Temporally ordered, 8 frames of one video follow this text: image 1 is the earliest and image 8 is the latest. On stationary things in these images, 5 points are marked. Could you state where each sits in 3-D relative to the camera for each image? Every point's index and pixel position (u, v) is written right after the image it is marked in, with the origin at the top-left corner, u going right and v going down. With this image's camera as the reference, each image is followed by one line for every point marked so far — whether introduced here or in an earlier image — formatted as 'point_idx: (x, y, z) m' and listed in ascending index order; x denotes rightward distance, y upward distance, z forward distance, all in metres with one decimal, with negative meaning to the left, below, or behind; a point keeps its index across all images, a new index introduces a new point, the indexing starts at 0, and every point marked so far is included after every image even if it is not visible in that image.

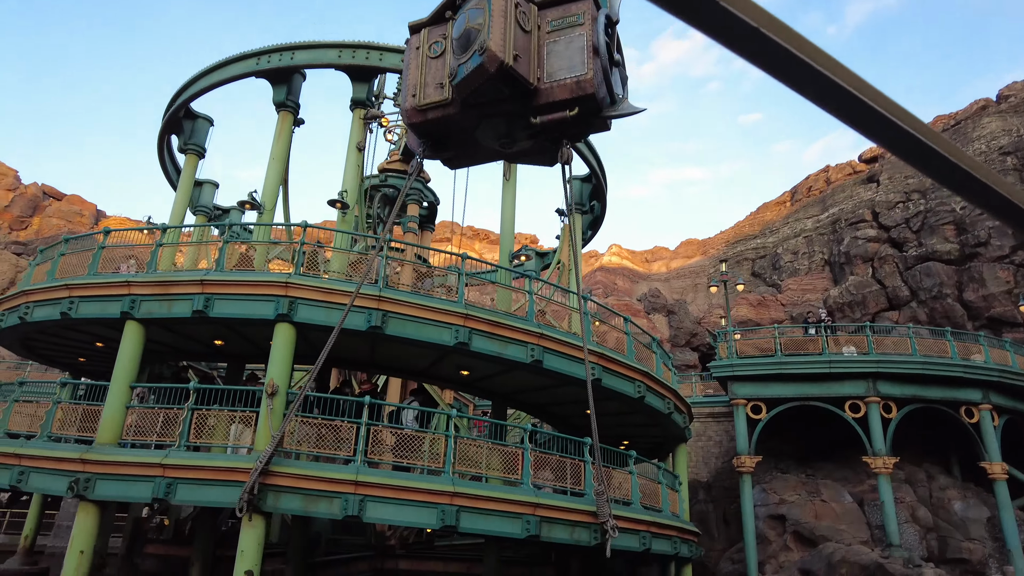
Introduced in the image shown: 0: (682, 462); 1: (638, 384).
0: (+4.9, -5.1, +18.8) m
1: (+2.9, -2.3, +15.5) m
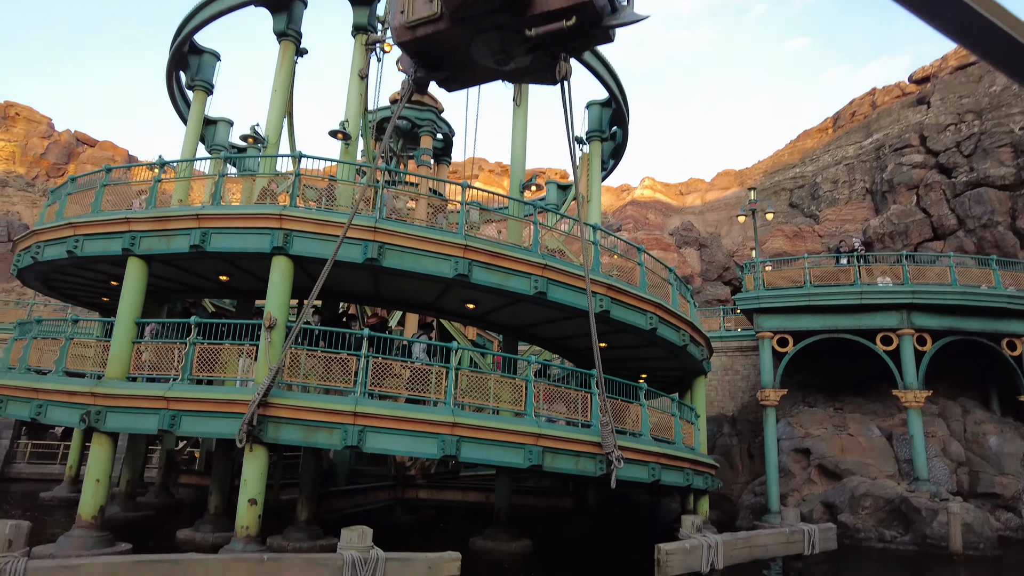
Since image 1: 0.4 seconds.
0: (+5.3, -3.1, +18.5) m
1: (+3.1, -0.6, +15.1) m
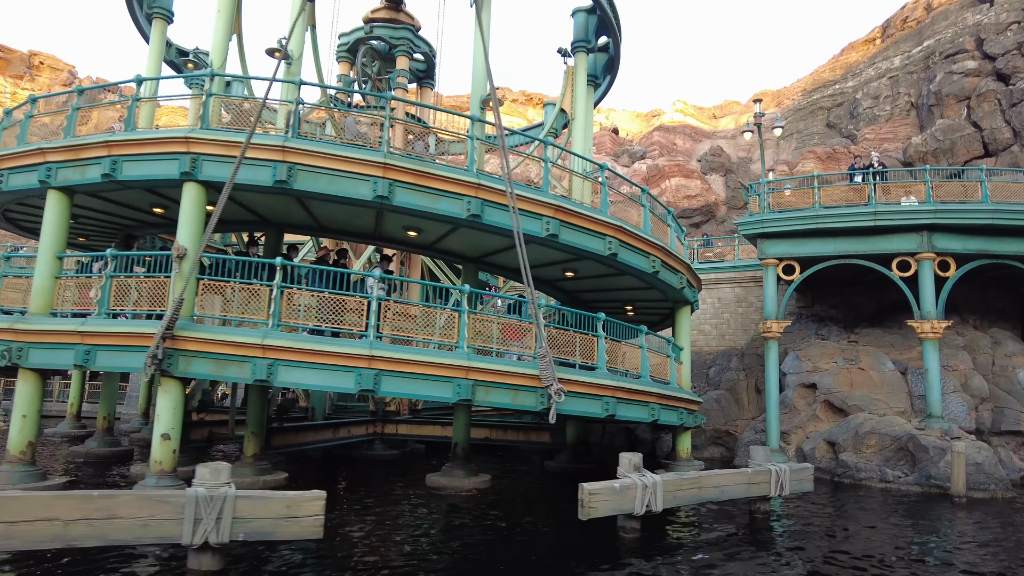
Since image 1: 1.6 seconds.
0: (+4.6, -1.1, +17.2) m
1: (+2.1, +1.0, +13.8) m
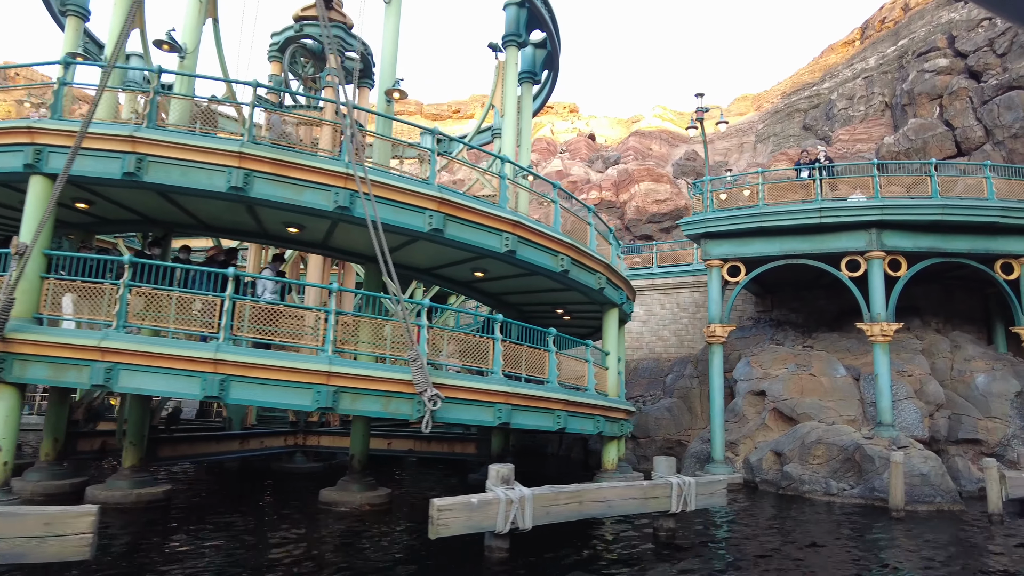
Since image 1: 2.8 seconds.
0: (+2.5, -1.1, +16.3) m
1: (-0.1, +1.0, +13.0) m
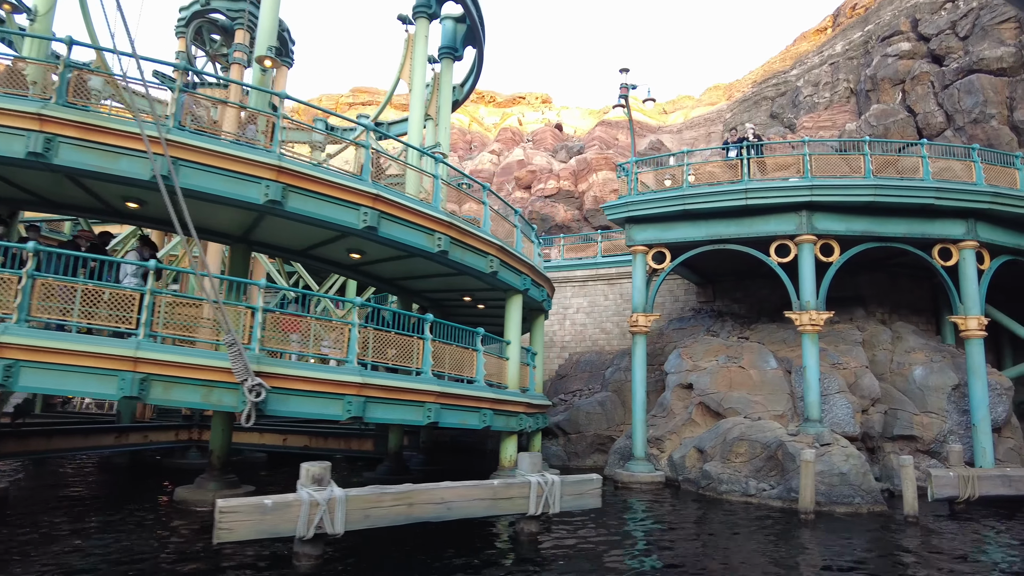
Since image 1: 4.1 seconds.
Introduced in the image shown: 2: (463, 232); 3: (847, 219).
0: (0.0, -0.8, +15.2) m
1: (-2.6, +1.4, +11.9) m
2: (-1.0, +1.2, +13.1) m
3: (+8.8, +1.8, +16.8) m
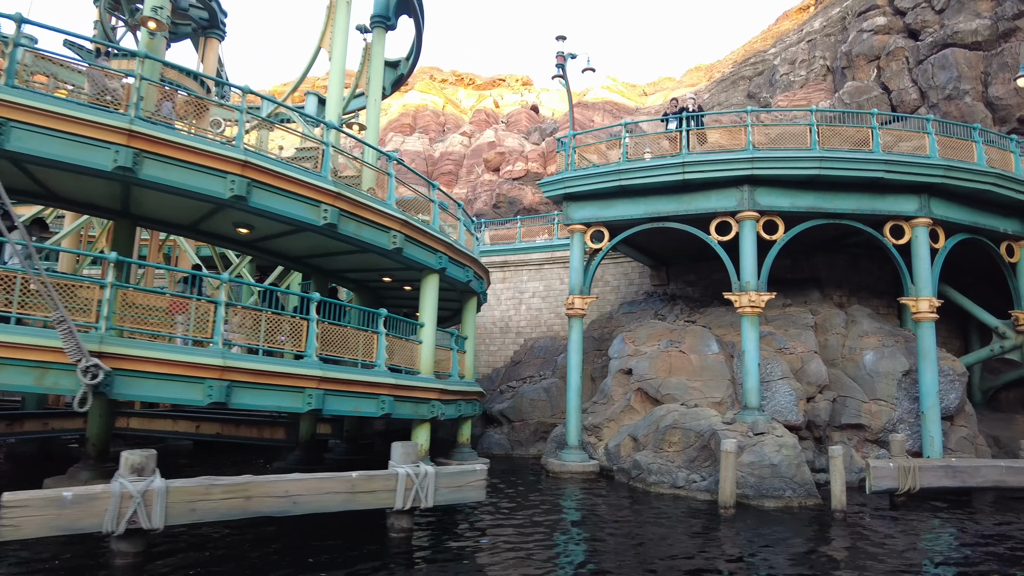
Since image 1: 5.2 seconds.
0: (-1.9, -0.3, +14.4) m
1: (-4.5, +1.8, +11.0) m
2: (-2.9, +1.6, +12.2) m
3: (+6.9, +2.3, +15.9) m
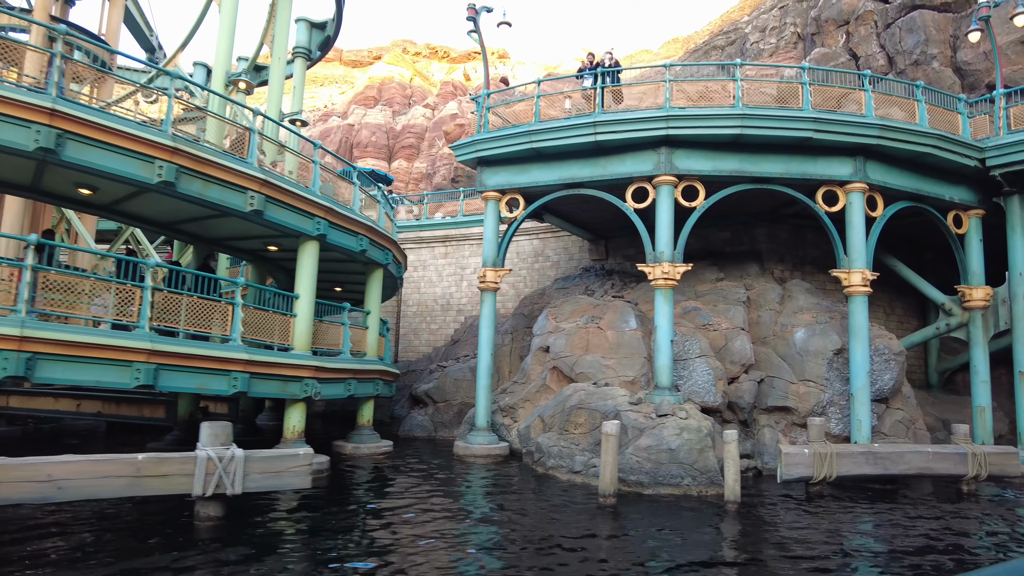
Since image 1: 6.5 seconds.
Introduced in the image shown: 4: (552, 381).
0: (-4.2, +0.3, +13.3) m
1: (-6.8, +2.4, +9.8) m
2: (-5.2, +2.2, +11.0) m
3: (+4.6, +3.0, +14.6) m
4: (+1.0, -2.4, +16.0) m
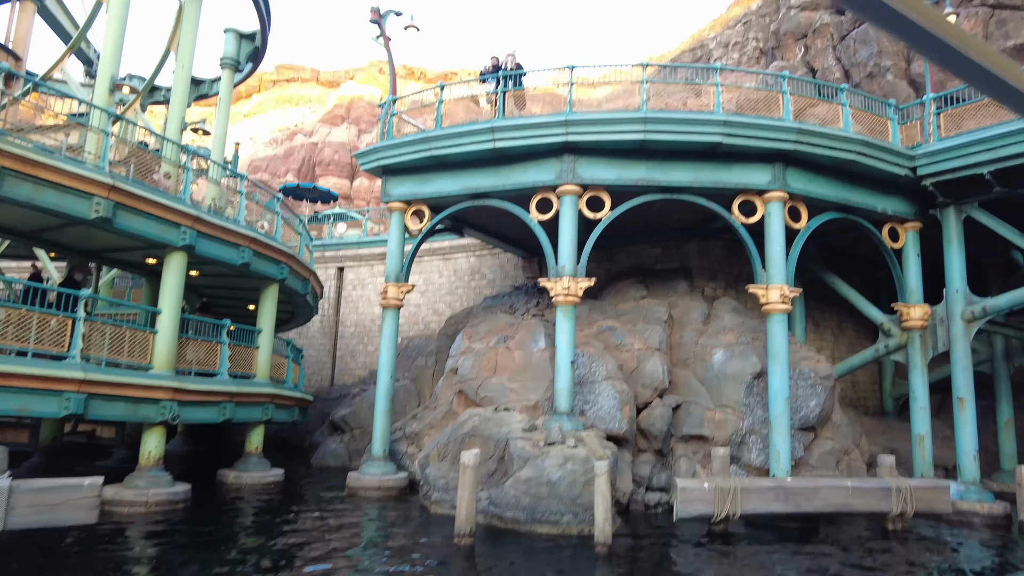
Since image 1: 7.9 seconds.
0: (-6.4, 0.0, +12.3) m
1: (-9.1, +2.2, +9.0) m
2: (-7.5, +2.0, +10.2) m
3: (+2.4, +2.6, +13.7) m
4: (-1.2, -2.8, +14.9) m
